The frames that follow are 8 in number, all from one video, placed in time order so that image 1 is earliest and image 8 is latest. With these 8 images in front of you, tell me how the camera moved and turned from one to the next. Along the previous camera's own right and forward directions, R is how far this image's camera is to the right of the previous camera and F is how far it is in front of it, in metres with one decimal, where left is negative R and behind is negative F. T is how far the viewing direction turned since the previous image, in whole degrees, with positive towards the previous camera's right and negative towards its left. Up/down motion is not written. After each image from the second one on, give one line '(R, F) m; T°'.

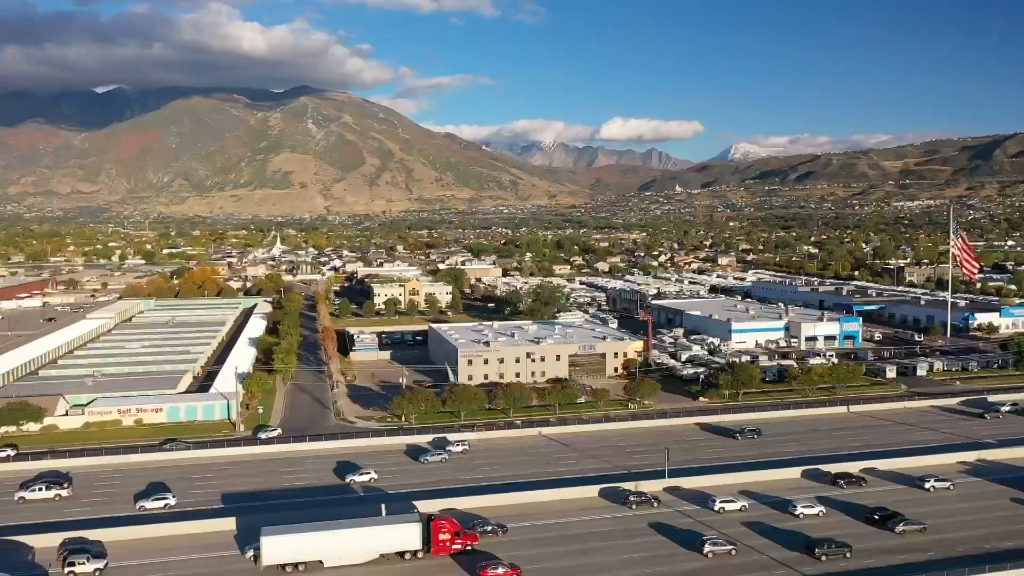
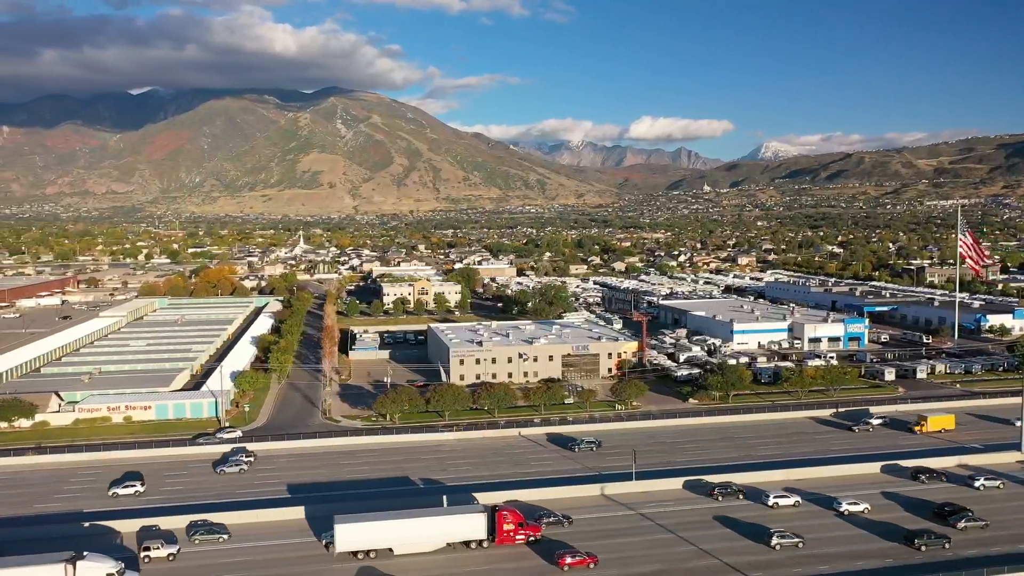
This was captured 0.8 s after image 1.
(+1.0, +0.1) m; -2°
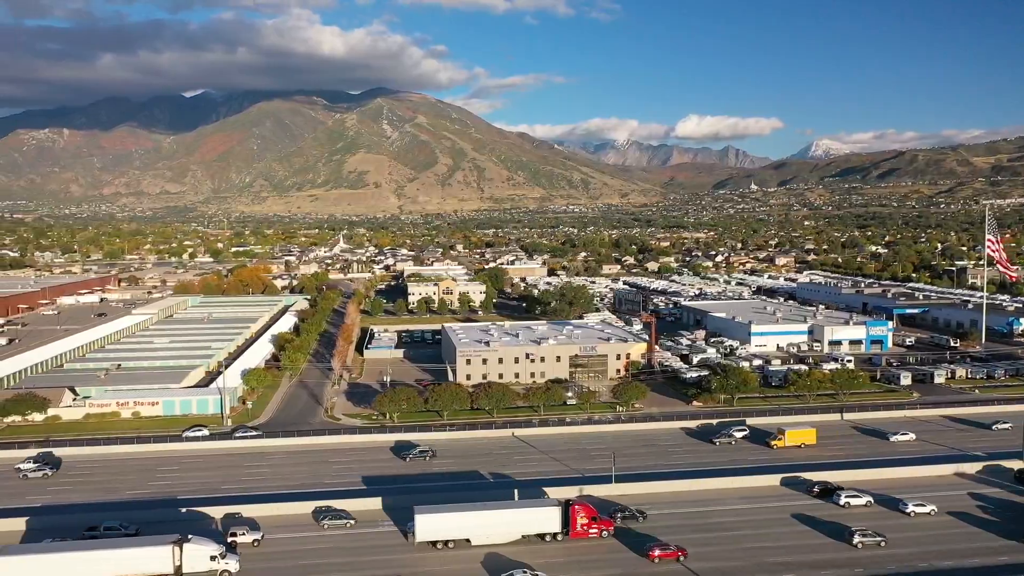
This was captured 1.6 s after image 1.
(+1.0, +0.1) m; -3°
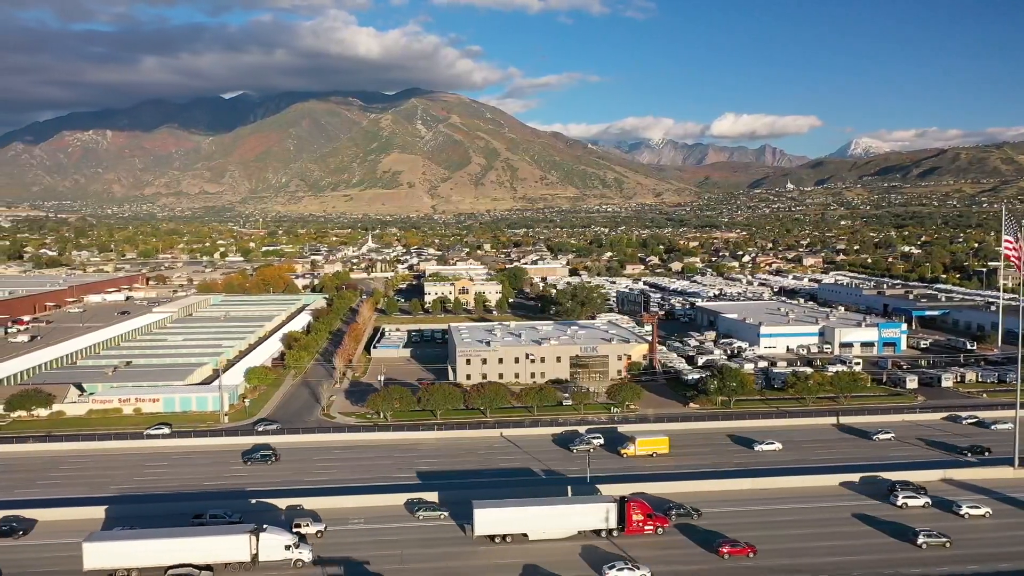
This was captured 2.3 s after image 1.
(+0.9, 0.0) m; -2°
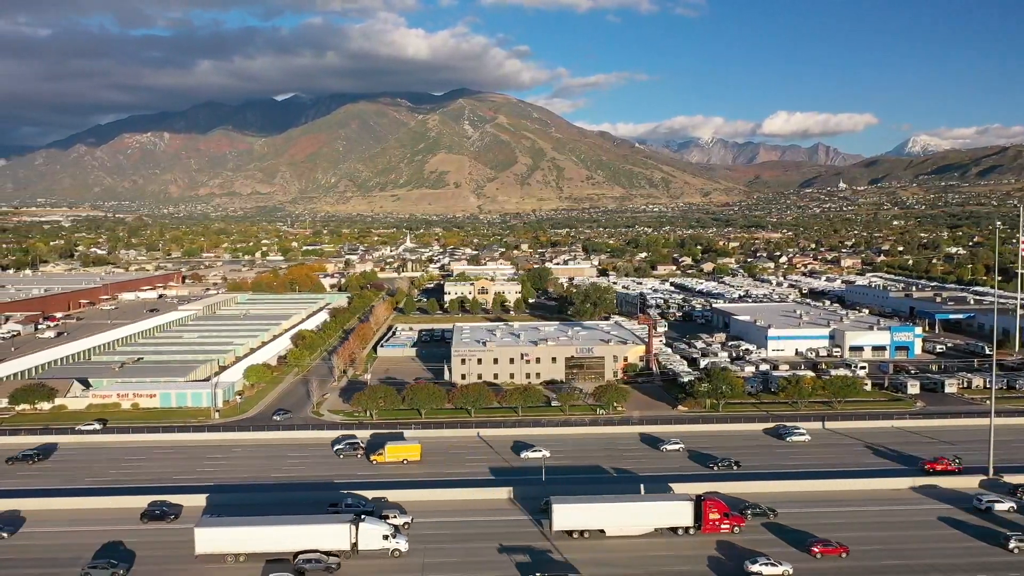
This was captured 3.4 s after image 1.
(+1.4, 0.0) m; -3°
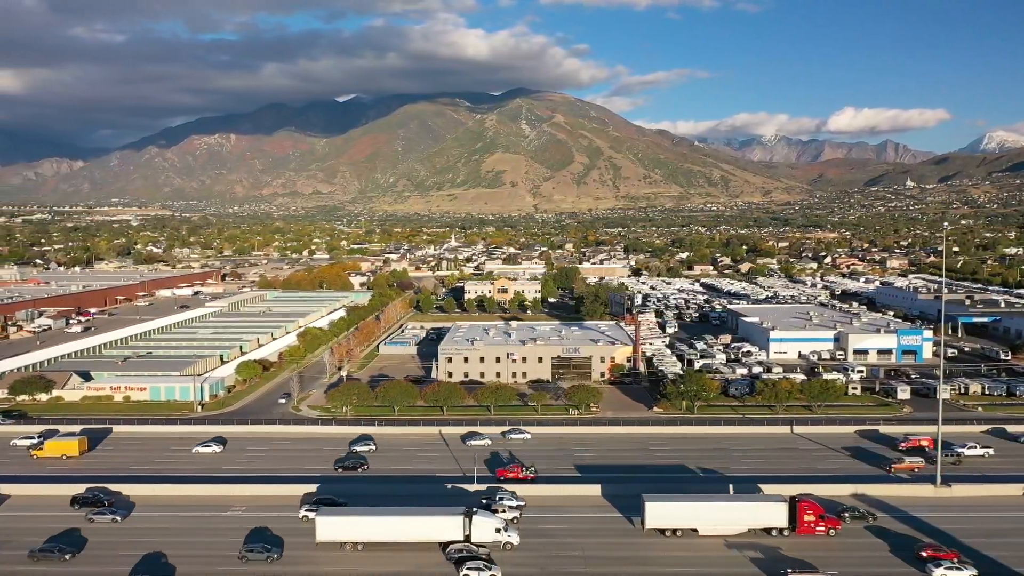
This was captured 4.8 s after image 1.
(+2.0, 0.0) m; -4°
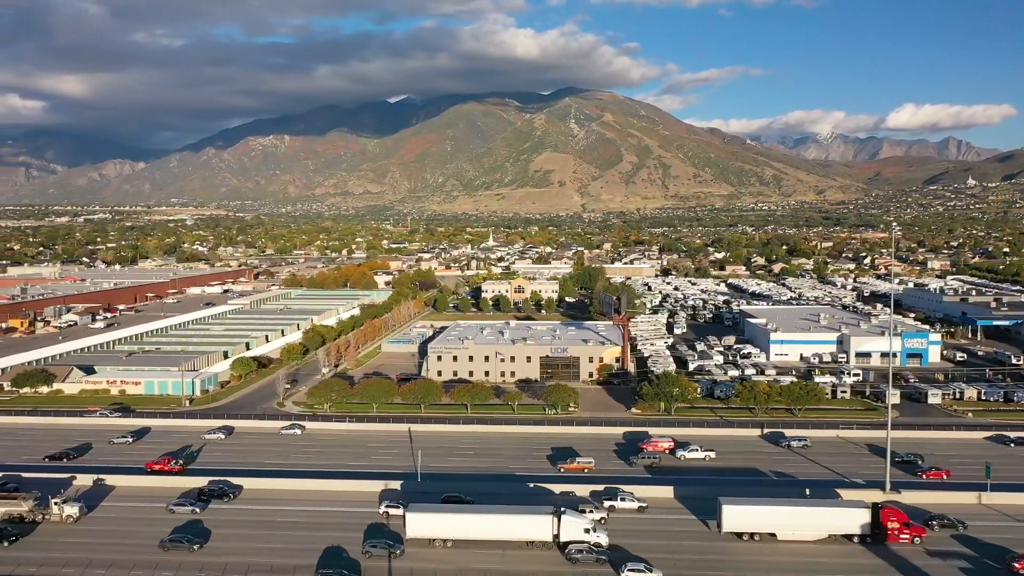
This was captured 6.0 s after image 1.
(+1.7, -0.1) m; -3°
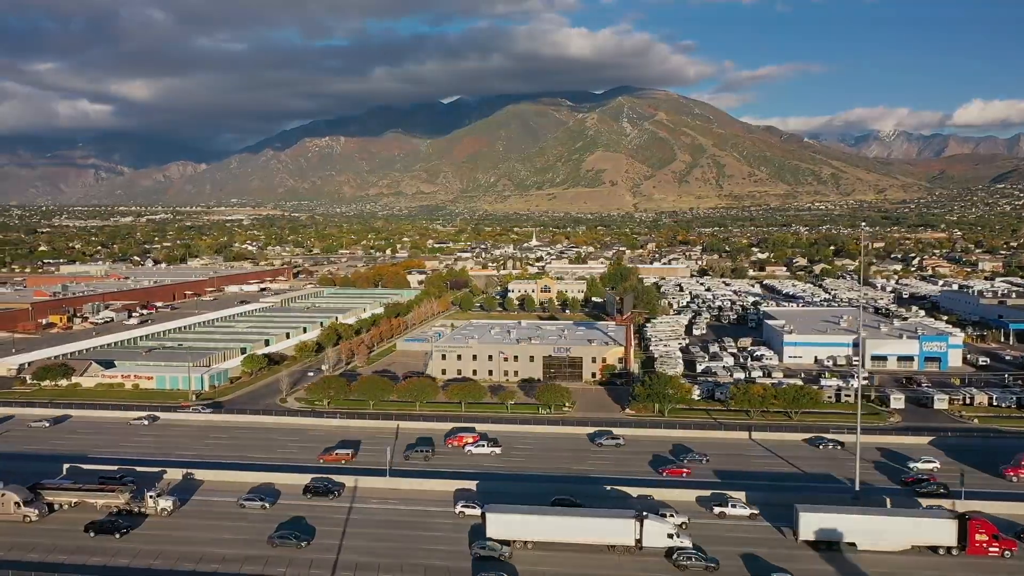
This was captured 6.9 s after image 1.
(+1.4, -0.1) m; -3°
